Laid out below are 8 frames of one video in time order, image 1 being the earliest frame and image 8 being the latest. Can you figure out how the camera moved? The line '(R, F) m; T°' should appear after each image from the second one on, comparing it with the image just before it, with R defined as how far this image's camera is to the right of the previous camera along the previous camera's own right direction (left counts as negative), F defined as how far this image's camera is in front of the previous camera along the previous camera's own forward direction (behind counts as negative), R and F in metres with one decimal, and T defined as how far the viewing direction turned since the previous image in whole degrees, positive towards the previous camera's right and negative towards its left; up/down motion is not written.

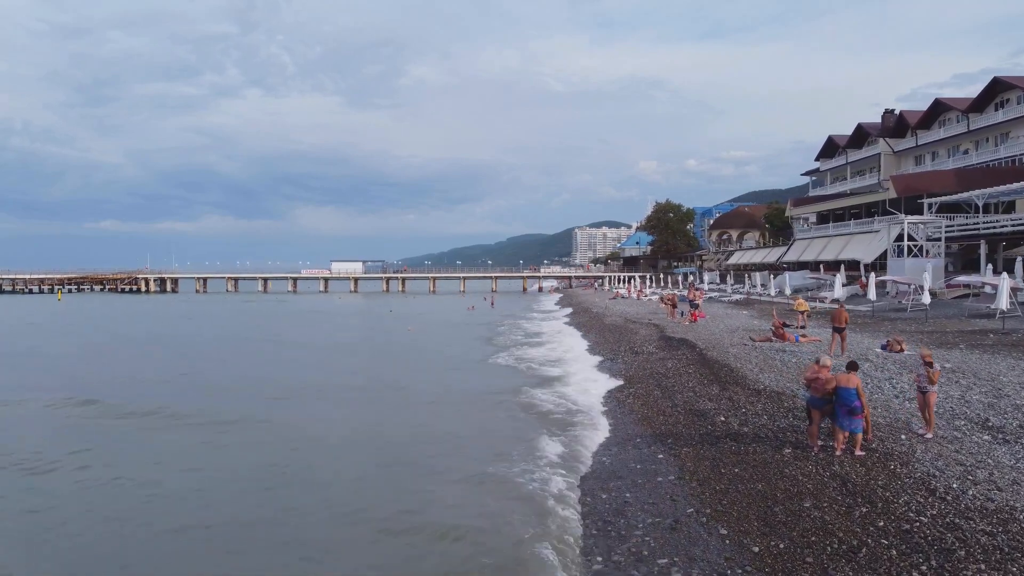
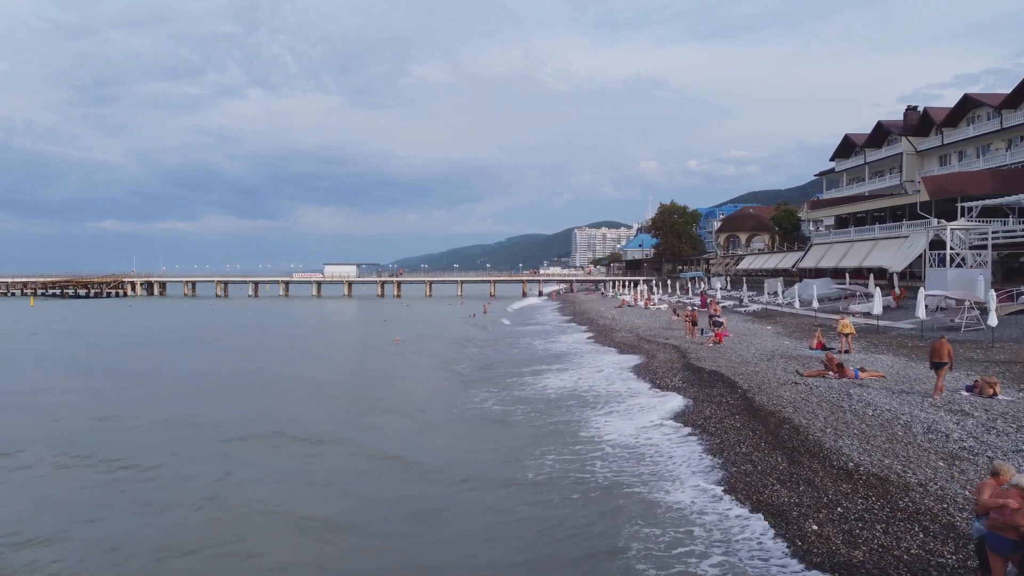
(0.0, +3.0) m; 0°
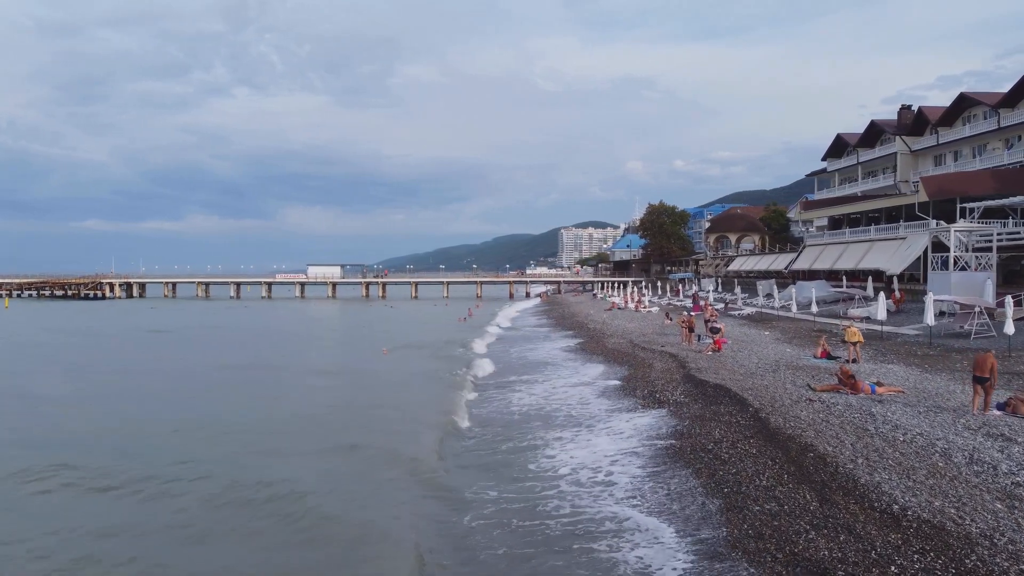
(0.0, +1.3) m; +1°
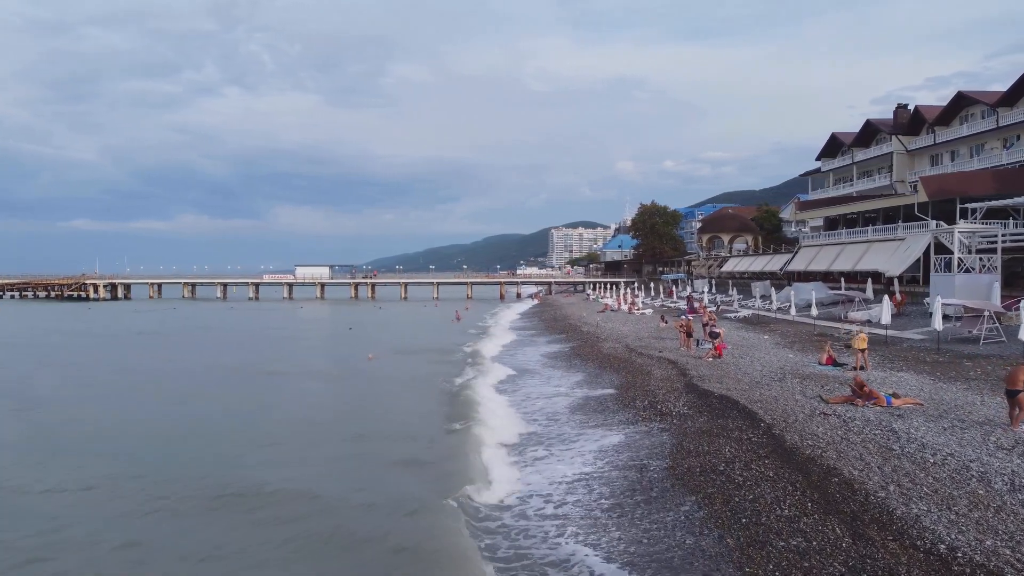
(-0.1, +1.0) m; +1°
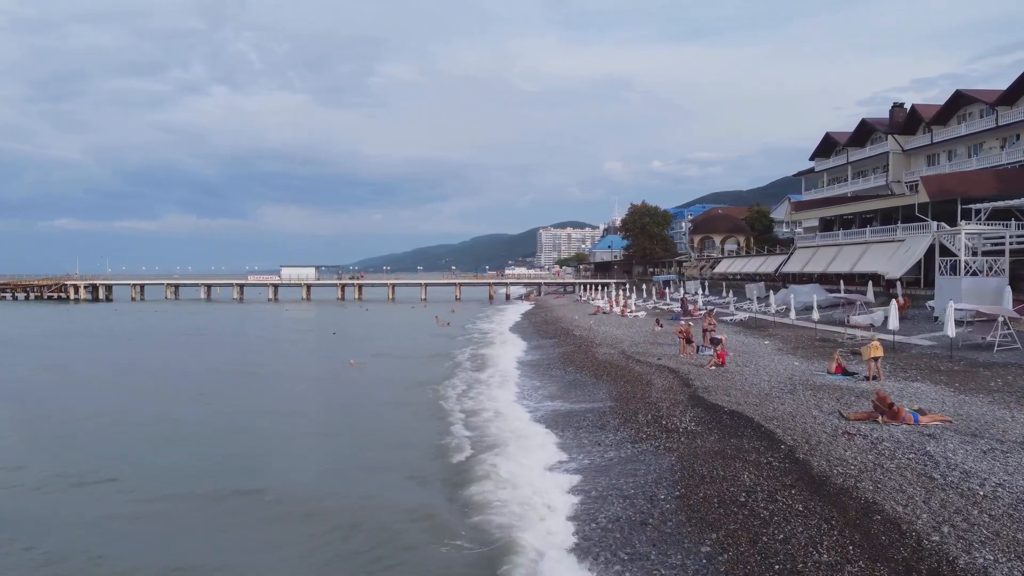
(-0.1, +1.2) m; +1°
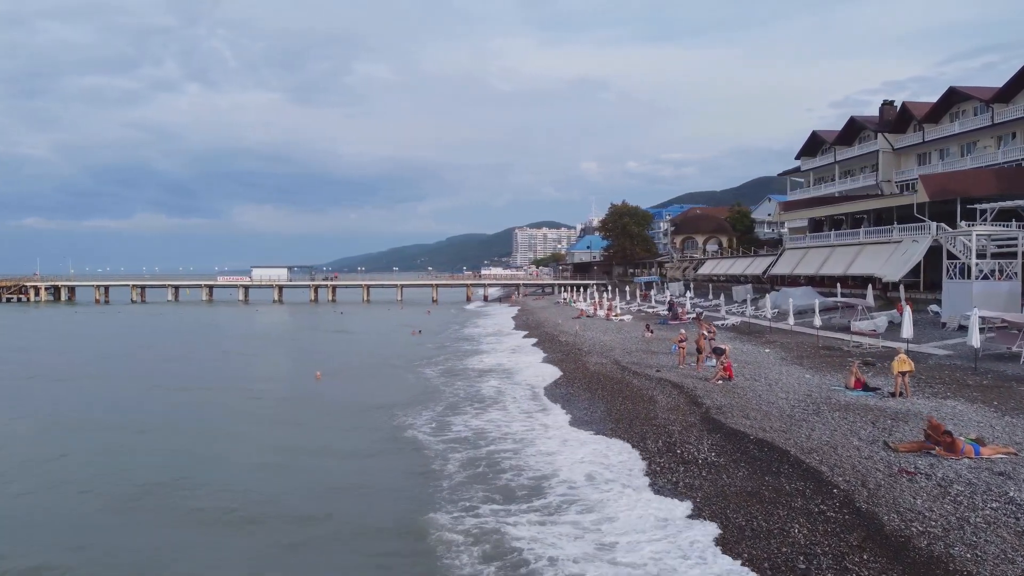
(-0.3, +2.0) m; +2°
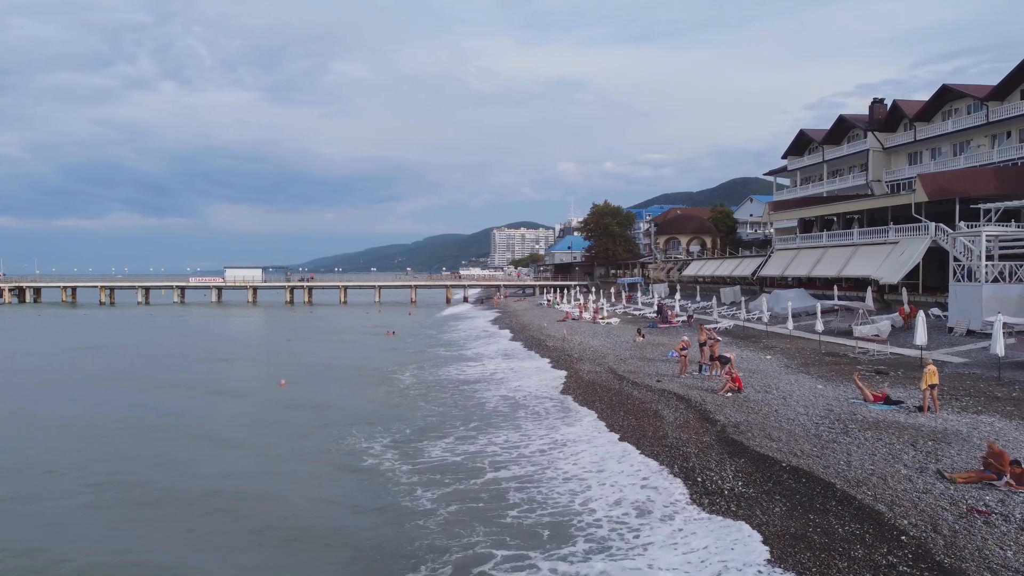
(-0.4, +1.6) m; +2°
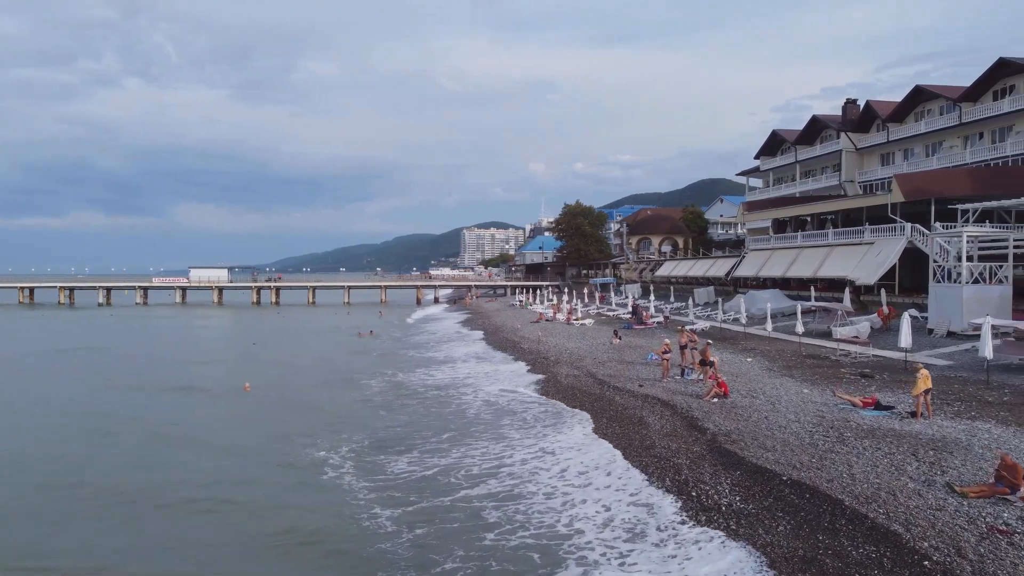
(-0.2, +0.9) m; +3°
